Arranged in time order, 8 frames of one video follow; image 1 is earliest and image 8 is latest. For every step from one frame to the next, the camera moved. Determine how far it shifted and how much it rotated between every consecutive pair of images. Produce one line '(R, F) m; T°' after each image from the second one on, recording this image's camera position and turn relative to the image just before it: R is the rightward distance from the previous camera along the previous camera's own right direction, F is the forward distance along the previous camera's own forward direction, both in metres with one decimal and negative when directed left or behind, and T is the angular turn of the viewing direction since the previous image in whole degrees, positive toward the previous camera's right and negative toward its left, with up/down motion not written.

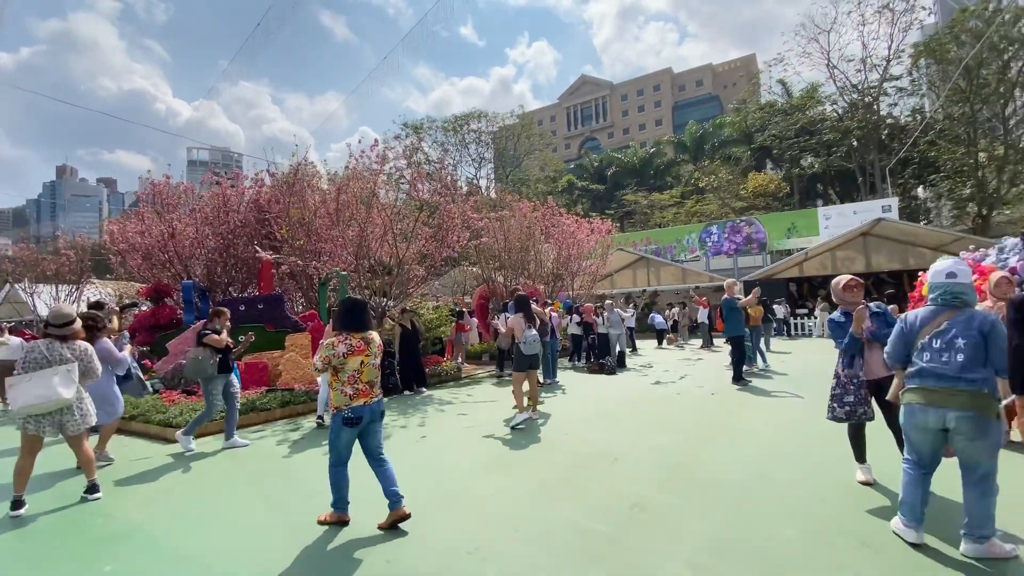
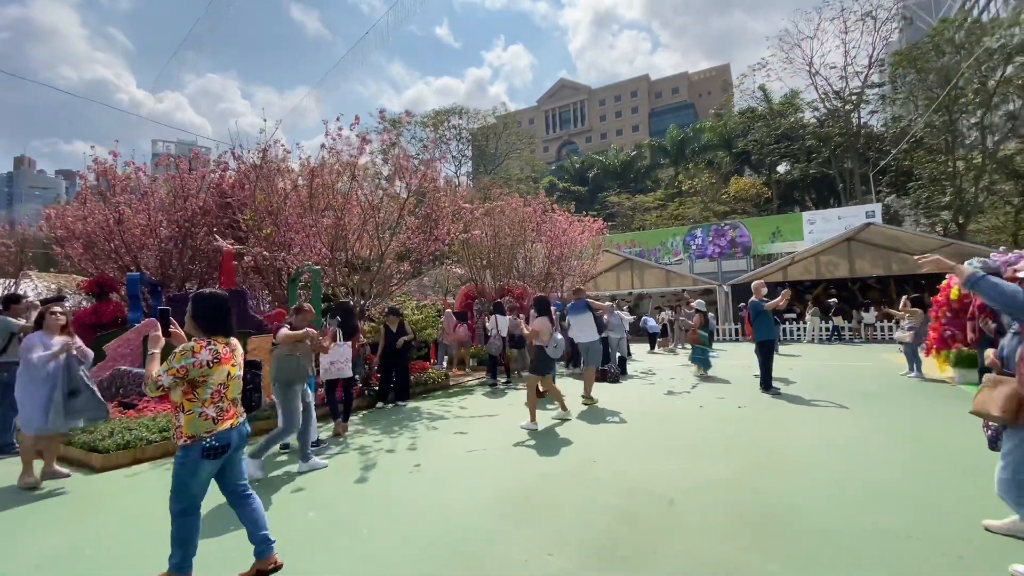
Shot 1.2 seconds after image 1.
(-0.5, +1.1) m; +3°
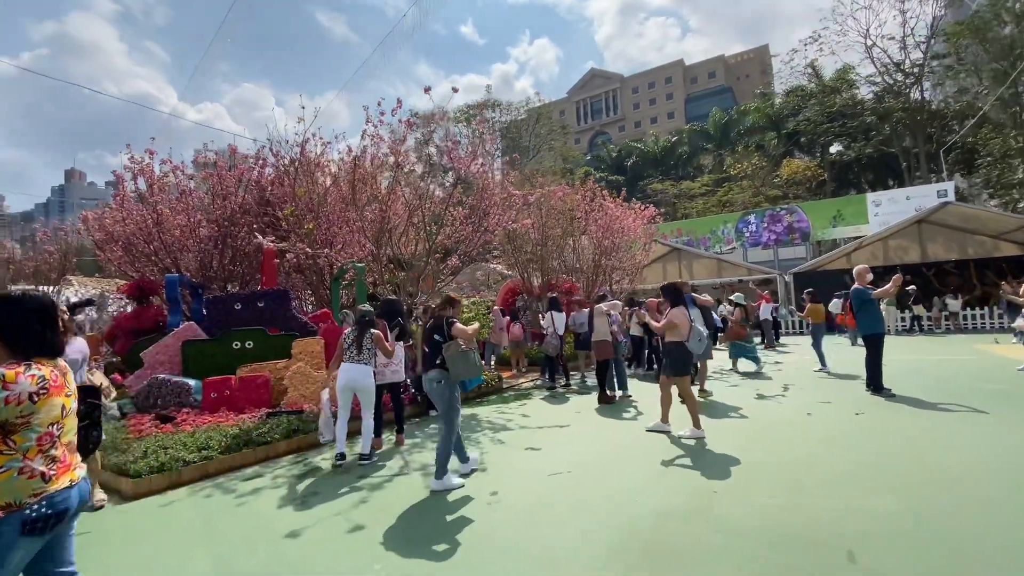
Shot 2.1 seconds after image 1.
(-0.5, +0.9) m; -4°
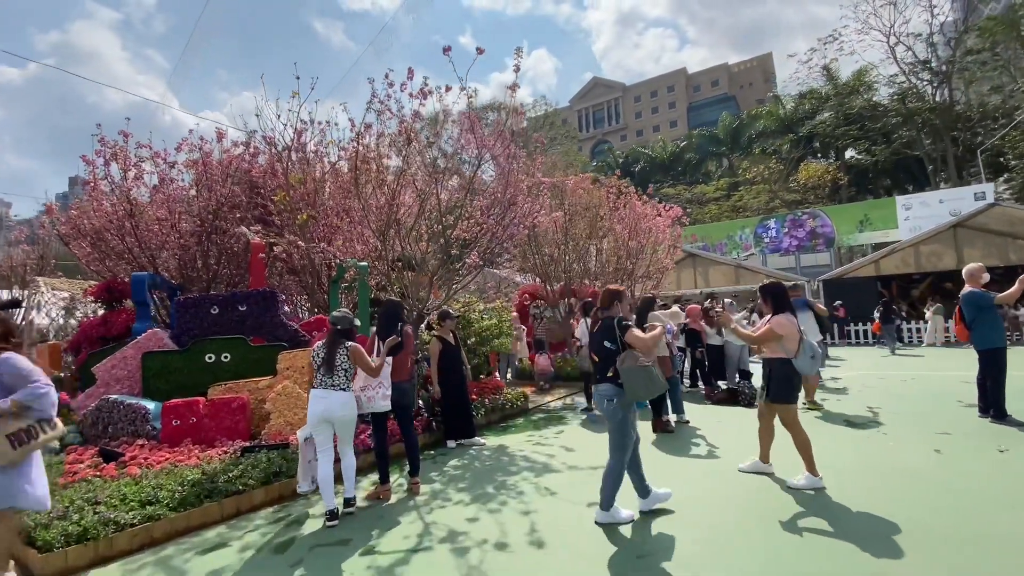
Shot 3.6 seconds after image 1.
(-0.5, +1.4) m; 0°
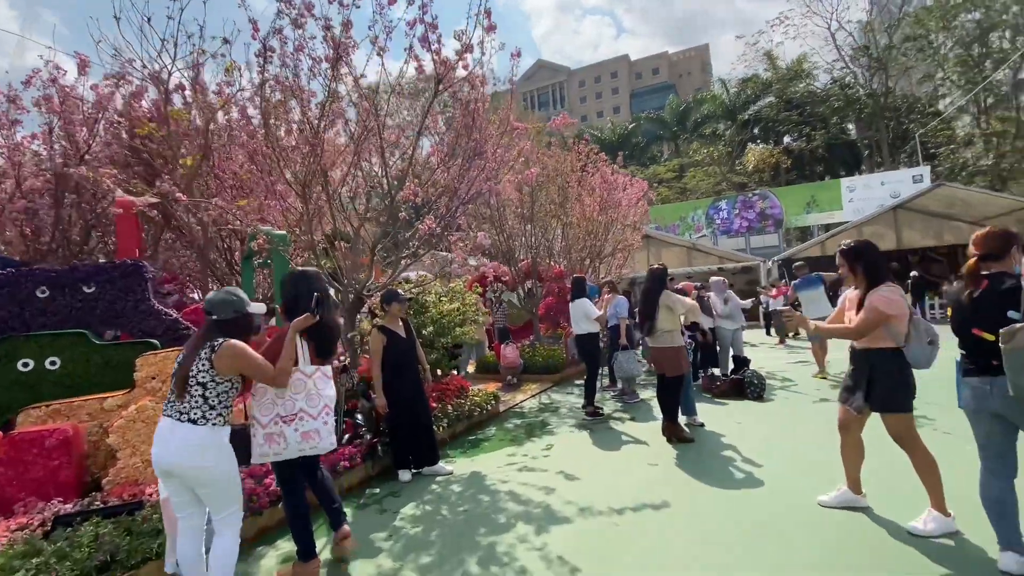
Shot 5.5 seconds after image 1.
(-0.3, +1.7) m; +7°
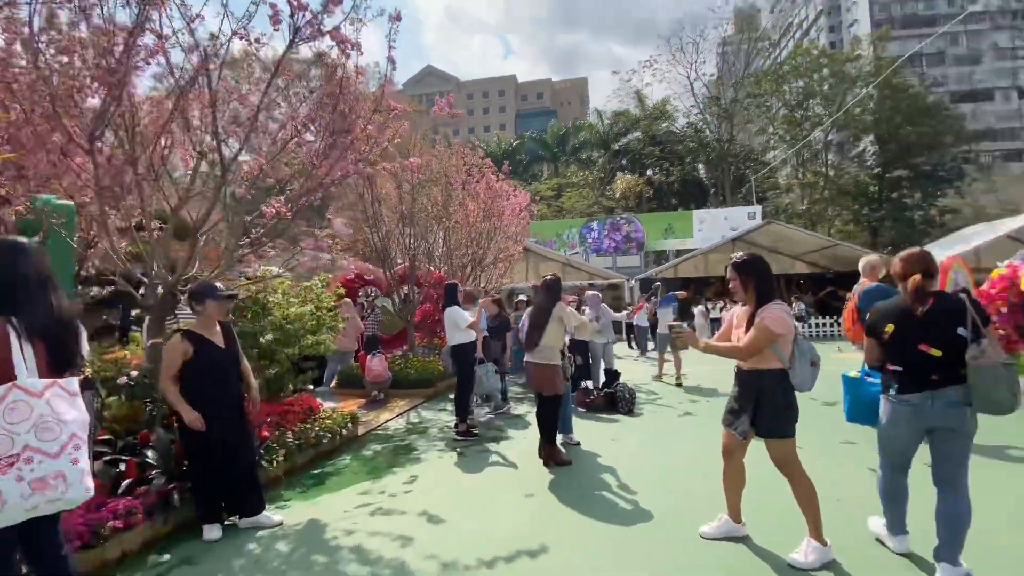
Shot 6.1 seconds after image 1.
(+0.1, +0.6) m; +15°
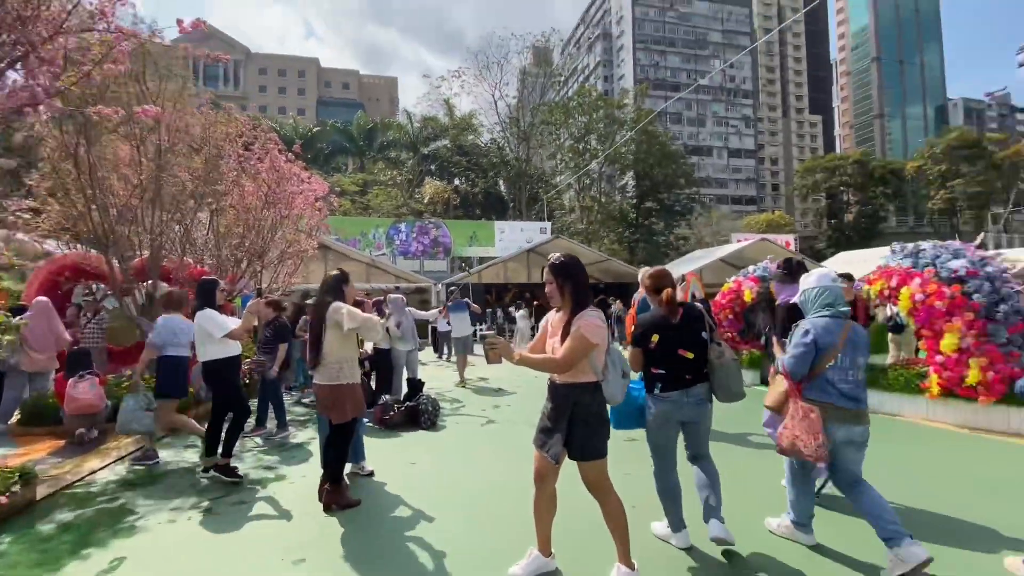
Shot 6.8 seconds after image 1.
(+0.1, +0.6) m; +23°
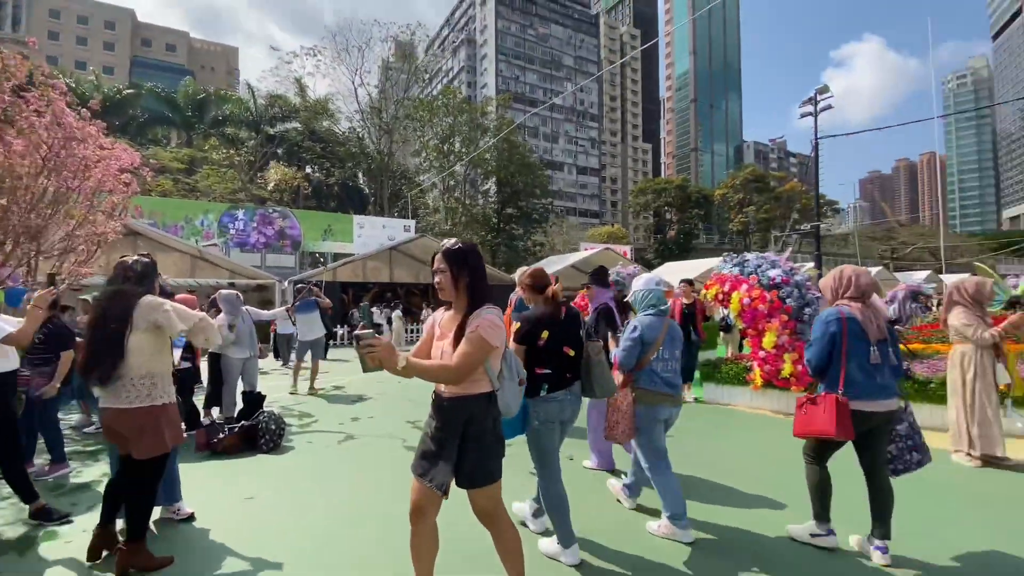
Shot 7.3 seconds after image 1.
(-0.1, +0.4) m; +17°
